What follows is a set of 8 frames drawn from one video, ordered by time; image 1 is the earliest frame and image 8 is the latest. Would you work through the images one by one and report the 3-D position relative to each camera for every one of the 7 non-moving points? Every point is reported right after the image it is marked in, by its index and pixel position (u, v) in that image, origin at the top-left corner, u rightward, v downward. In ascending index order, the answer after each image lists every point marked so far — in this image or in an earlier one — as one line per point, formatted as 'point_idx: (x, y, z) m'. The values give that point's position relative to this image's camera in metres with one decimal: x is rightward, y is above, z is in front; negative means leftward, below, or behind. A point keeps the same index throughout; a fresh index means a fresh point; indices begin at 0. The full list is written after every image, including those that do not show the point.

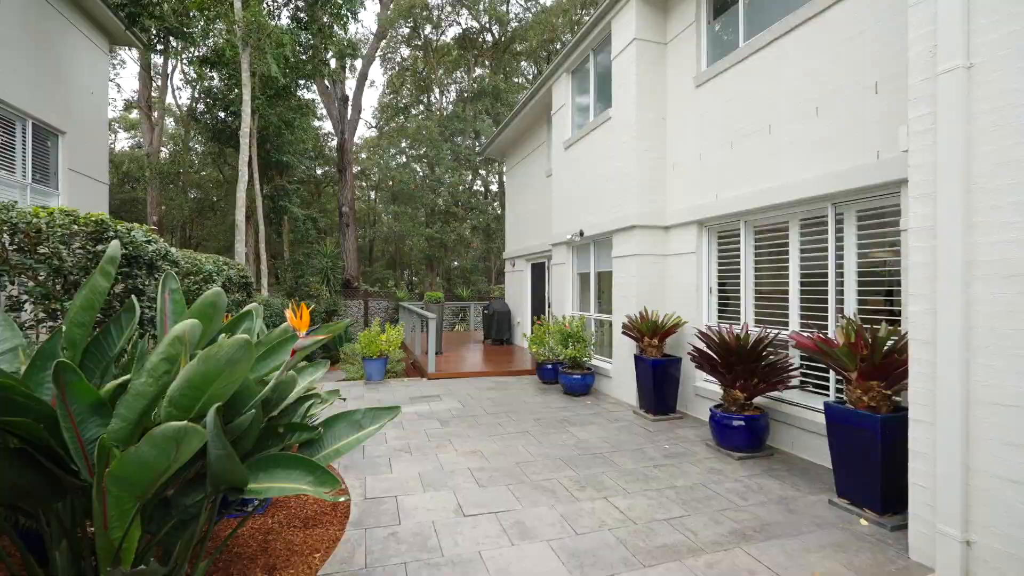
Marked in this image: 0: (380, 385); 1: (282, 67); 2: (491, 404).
0: (-1.8, -1.3, +6.9) m
1: (-5.1, +4.9, +10.9) m
2: (-0.2, -1.3, +5.6) m
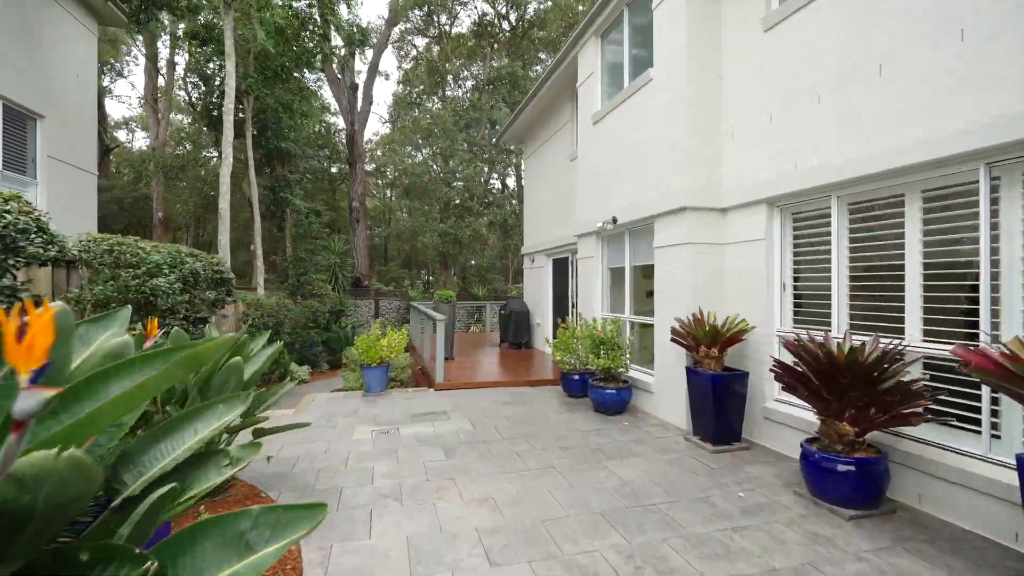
0: (-1.5, -1.3, +5.9) m
1: (-4.7, +4.9, +10.1) m
2: (0.0, -1.2, +4.6) m
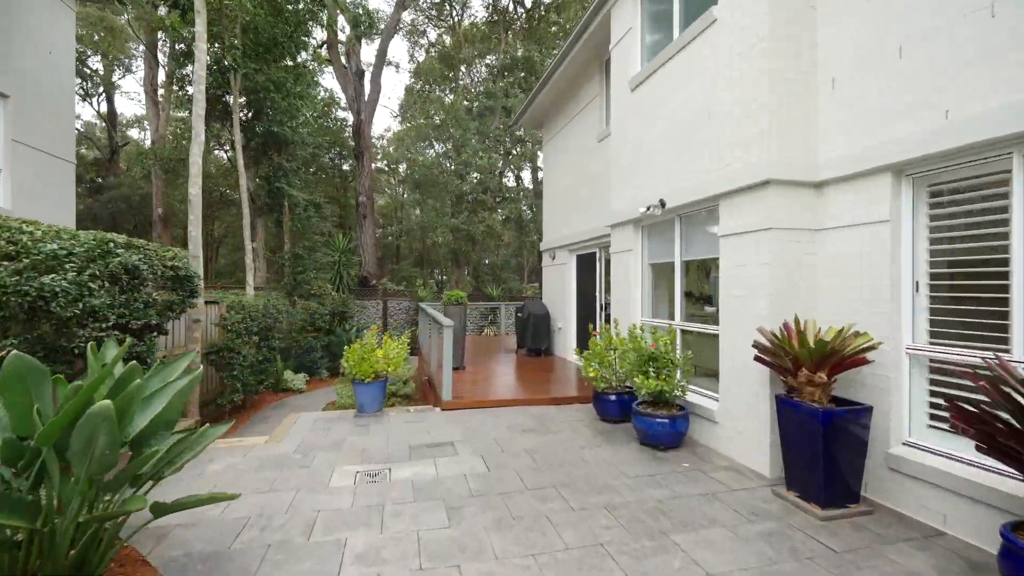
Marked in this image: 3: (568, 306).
0: (-1.3, -1.3, +4.9) m
1: (-4.4, +4.9, +9.2) m
2: (+0.1, -1.2, +3.6) m
3: (+0.9, -0.2, +8.6) m
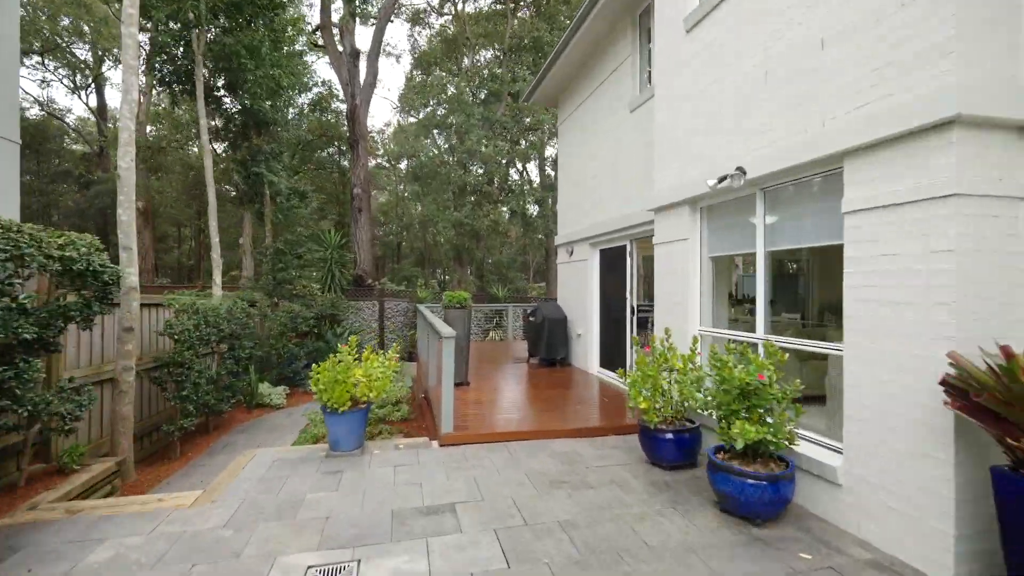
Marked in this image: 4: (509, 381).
0: (-1.2, -1.3, +3.7) m
1: (-4.2, +4.9, +8.0) m
2: (+0.3, -1.2, +2.3) m
3: (+1.1, -0.3, +7.4) m
4: (-0.1, -1.3, +7.0) m
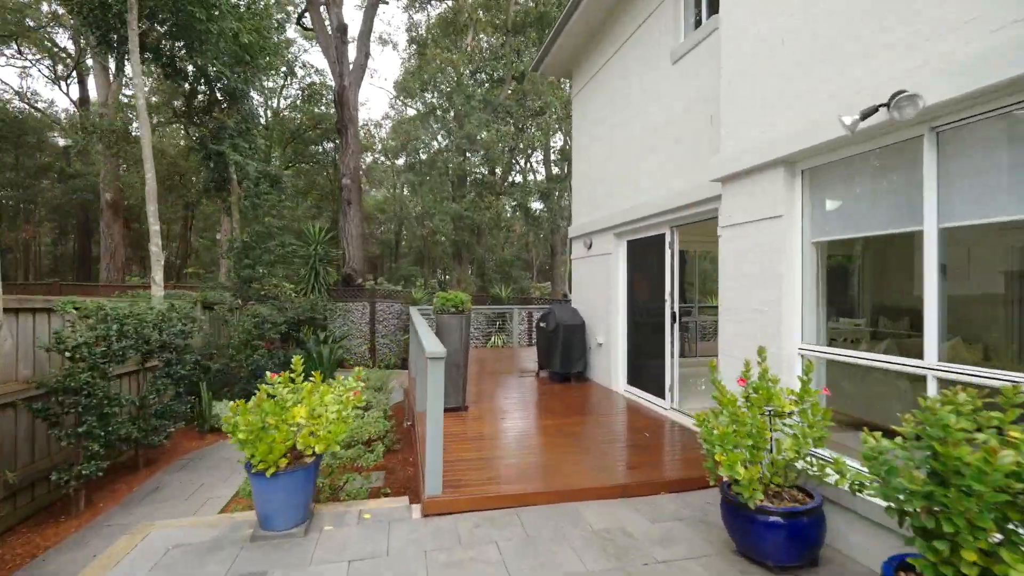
0: (-1.1, -1.3, +2.4) m
1: (-4.1, +4.9, +6.7) m
2: (+0.4, -1.2, +1.1) m
3: (+1.2, -0.2, +6.1) m
4: (0.0, -1.2, +5.8) m
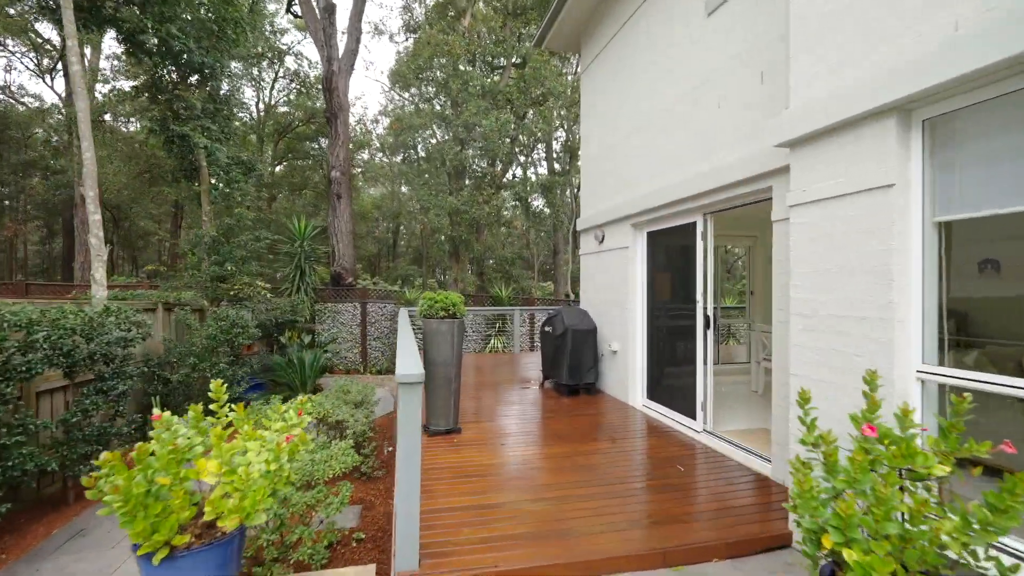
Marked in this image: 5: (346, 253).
0: (-1.1, -1.3, +1.6) m
1: (-4.1, +4.9, +5.9) m
2: (+0.4, -1.2, +0.2) m
3: (+1.2, -0.2, +5.3) m
4: (0.0, -1.2, +4.9) m
5: (-4.1, +0.8, +12.5) m
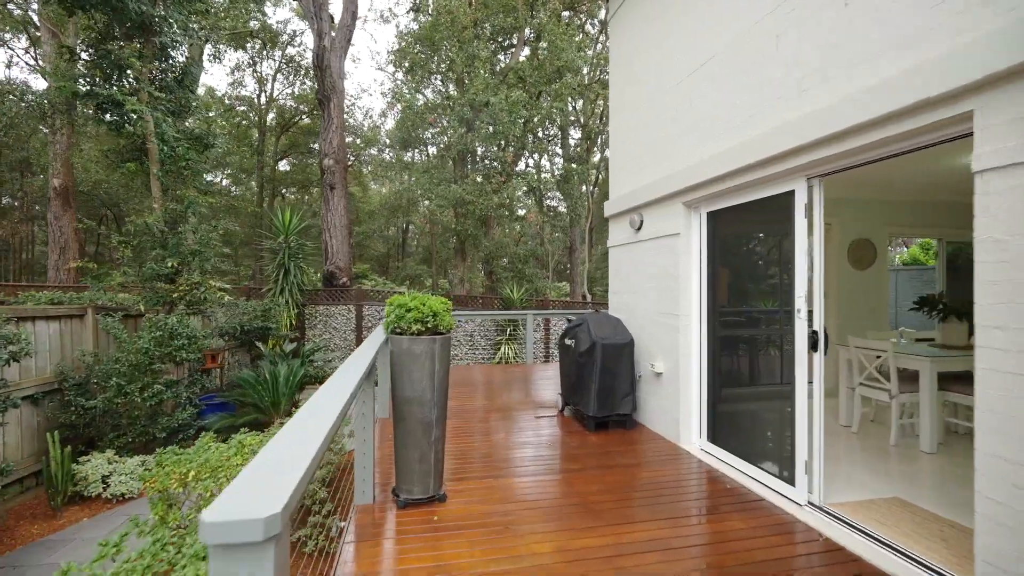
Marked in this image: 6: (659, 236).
0: (-1.1, -1.3, +0.3) m
1: (-4.0, +4.9, +4.7) m
2: (+0.3, -1.2, -1.1) m
3: (+1.3, -0.2, +3.9) m
4: (+0.1, -1.3, +3.6) m
5: (-3.8, +0.8, +11.3) m
6: (+1.2, +0.4, +4.3) m
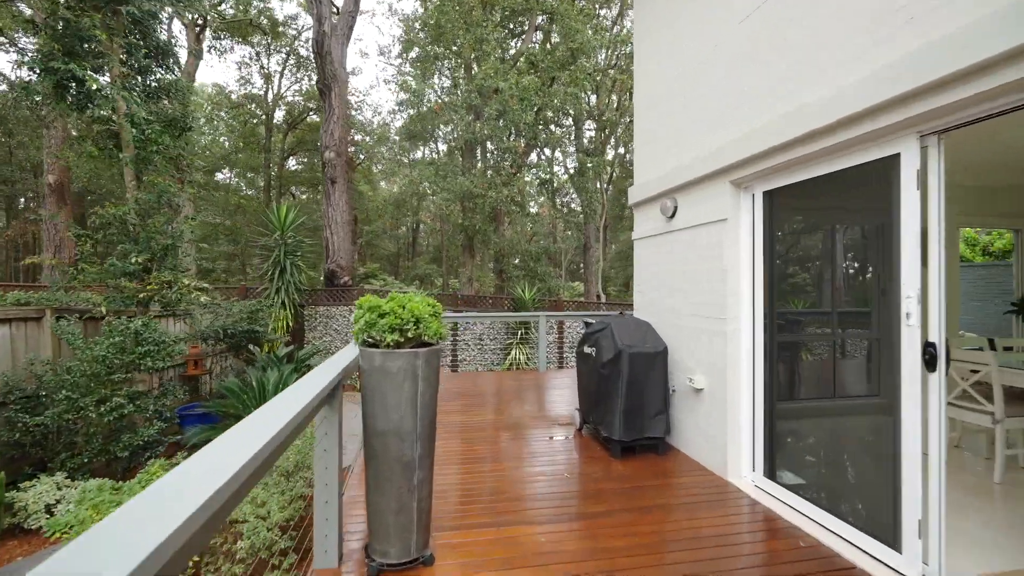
0: (-1.1, -1.3, -0.4) m
1: (-3.9, +4.9, +4.1) m
2: (+0.2, -1.2, -1.8) m
3: (+1.3, -0.2, +3.2) m
4: (+0.2, -1.2, +2.9) m
5: (-3.5, +0.8, +10.7) m
6: (+1.3, +0.4, +3.6) m
